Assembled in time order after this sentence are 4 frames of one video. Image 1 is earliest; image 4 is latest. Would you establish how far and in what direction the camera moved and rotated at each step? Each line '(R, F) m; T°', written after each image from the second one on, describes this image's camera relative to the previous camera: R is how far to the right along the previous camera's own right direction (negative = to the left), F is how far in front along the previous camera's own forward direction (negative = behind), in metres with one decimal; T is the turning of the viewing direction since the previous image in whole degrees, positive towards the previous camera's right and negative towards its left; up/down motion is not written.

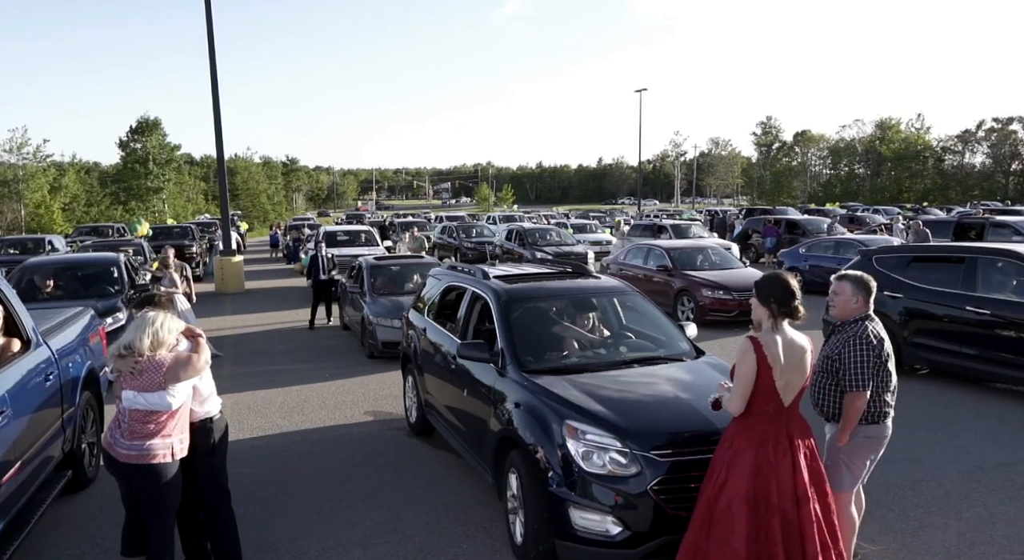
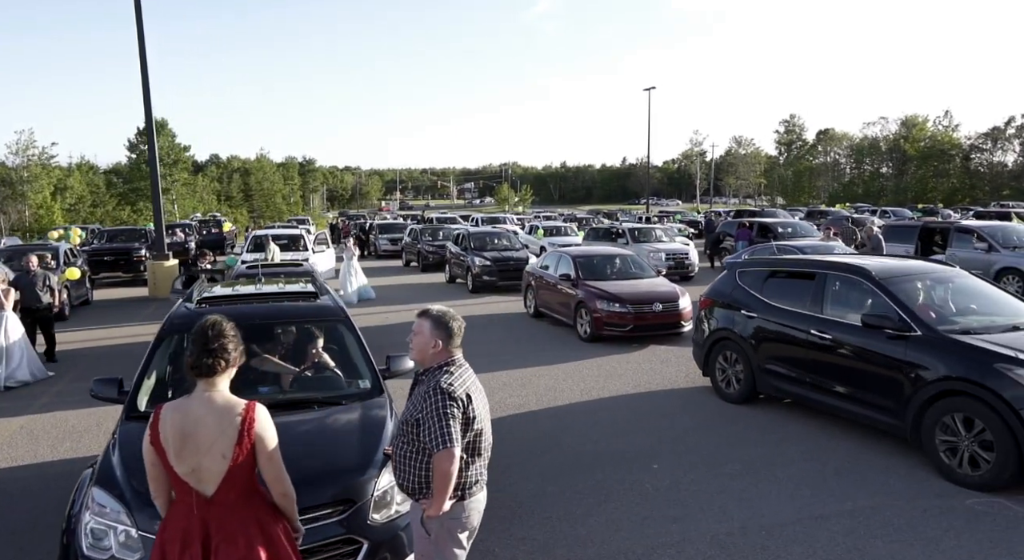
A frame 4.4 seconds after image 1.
(+2.4, +0.8) m; -2°
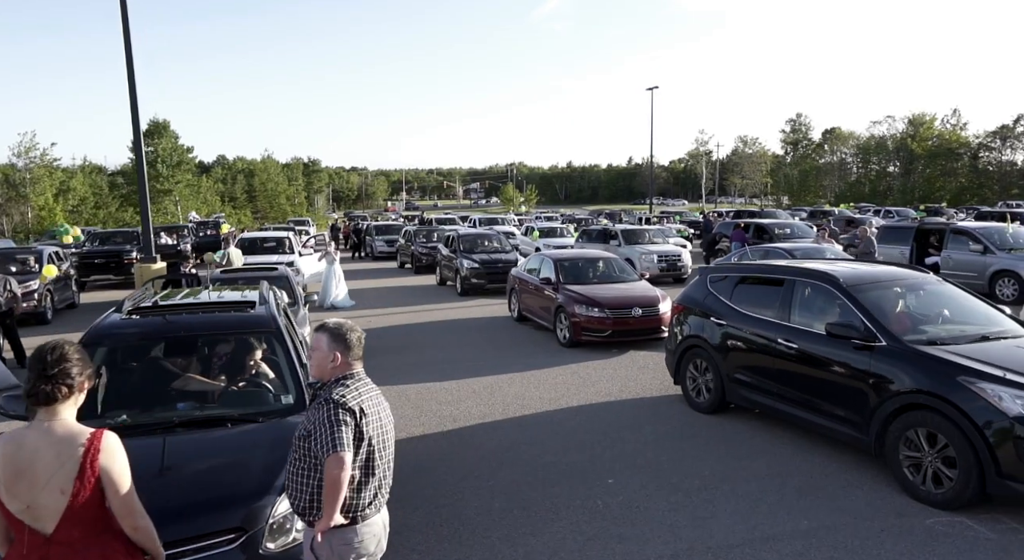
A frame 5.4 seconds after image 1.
(+0.5, +0.2) m; -1°
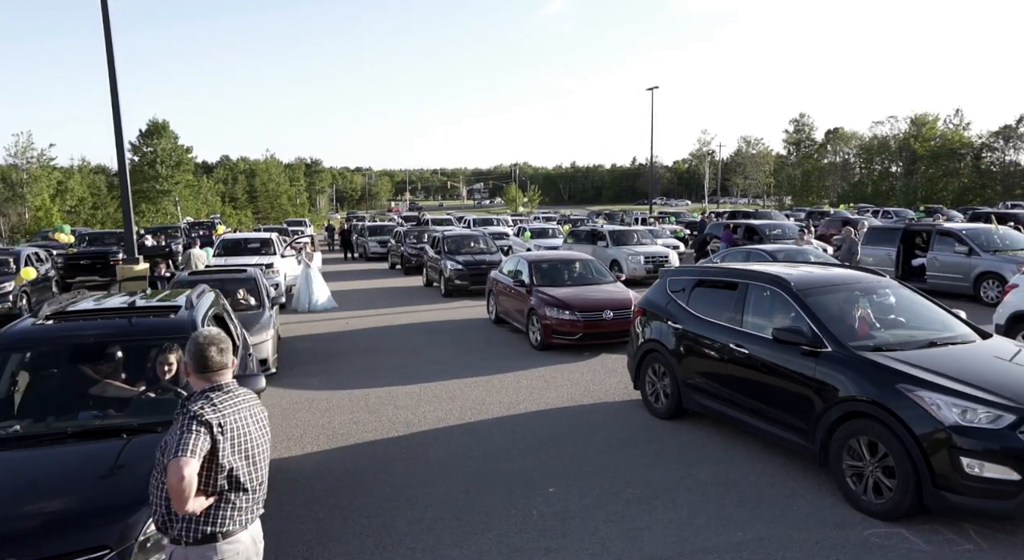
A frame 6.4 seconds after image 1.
(+0.5, +0.1) m; 0°
